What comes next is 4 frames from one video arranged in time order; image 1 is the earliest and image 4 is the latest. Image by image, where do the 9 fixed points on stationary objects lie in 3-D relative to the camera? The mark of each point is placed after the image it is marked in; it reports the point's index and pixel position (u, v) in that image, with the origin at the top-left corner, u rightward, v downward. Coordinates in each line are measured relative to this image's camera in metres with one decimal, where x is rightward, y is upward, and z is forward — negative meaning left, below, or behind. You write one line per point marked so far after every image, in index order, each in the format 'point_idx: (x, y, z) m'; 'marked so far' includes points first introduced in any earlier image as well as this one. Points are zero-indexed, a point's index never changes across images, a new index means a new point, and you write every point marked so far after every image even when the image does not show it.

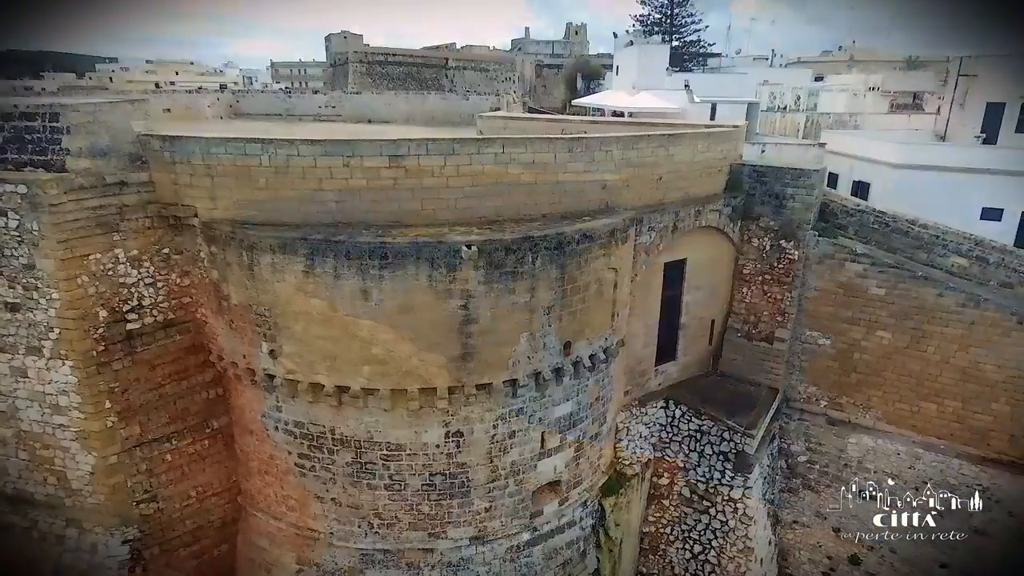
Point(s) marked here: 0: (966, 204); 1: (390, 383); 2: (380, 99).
0: (+8.1, +1.5, +11.1) m
1: (-1.3, -1.0, +6.5) m
2: (-3.5, +4.9, +16.3) m
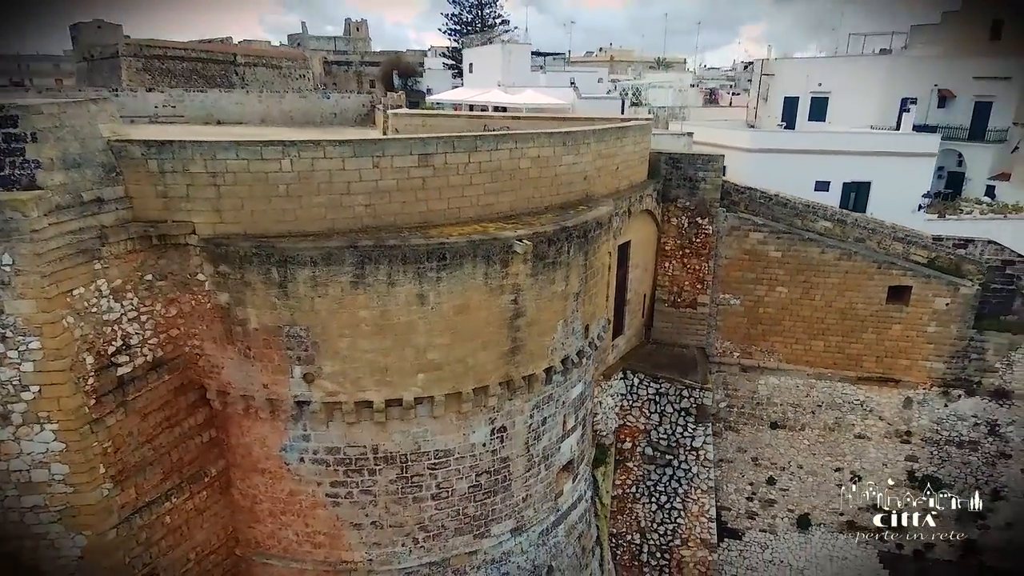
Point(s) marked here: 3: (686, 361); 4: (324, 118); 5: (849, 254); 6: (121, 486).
0: (+6.4, +2.4, +13.7) m
1: (-0.7, -1.0, +6.4) m
2: (-6.6, +4.5, +14.7) m
3: (+2.9, -1.3, +10.6) m
4: (-5.0, +4.5, +16.5) m
5: (+5.6, +0.6, +10.5) m
6: (-3.6, -1.8, +5.7) m
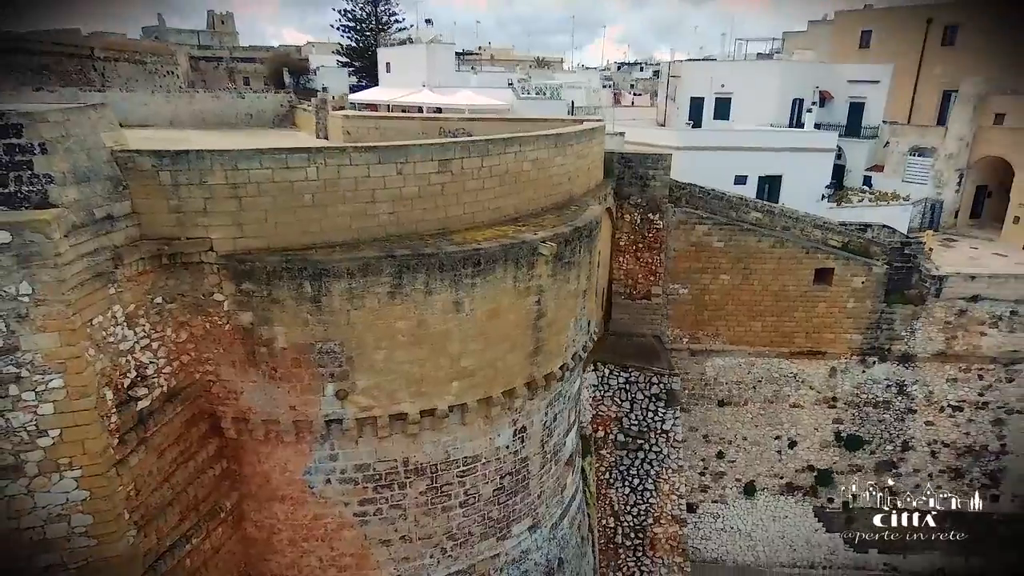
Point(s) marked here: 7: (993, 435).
0: (+5.0, +2.7, +14.8) m
1: (-0.4, -1.1, +6.3) m
2: (-8.0, +4.1, +13.3) m
3: (+2.4, -1.1, +11.2) m
4: (-6.7, +4.2, +15.4) m
5: (+5.0, +0.8, +11.6) m
6: (-3.0, -2.0, +5.2) m
7: (+9.6, -2.9, +12.5) m
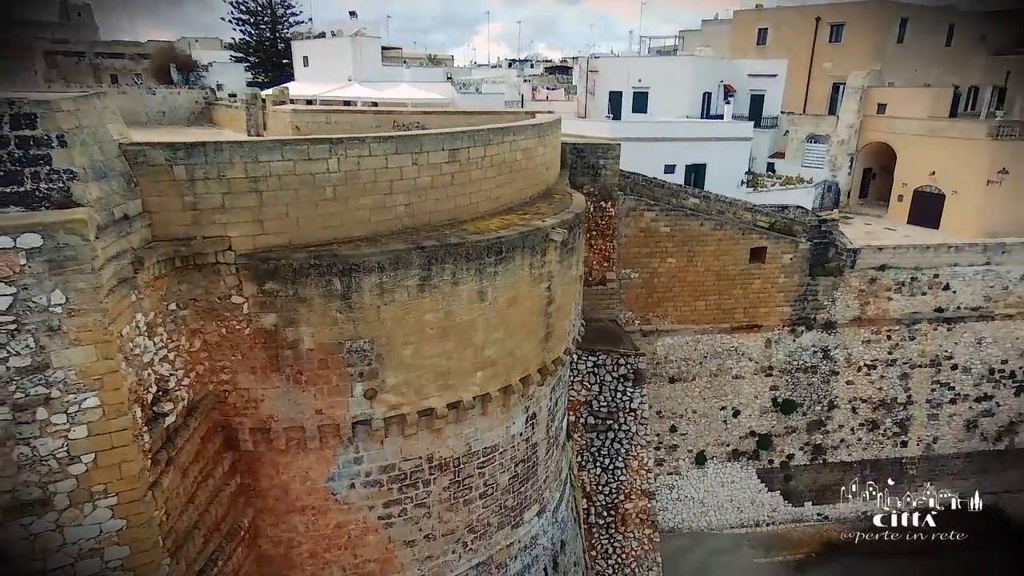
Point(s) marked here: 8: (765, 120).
0: (+3.5, +3.1, +15.6) m
1: (-0.1, -1.0, +6.3) m
2: (-9.2, +3.7, +11.9) m
3: (+1.8, -0.9, +11.6) m
4: (-8.2, +3.9, +14.2) m
5: (+4.1, +1.2, +12.4) m
6: (-2.5, -2.1, +4.8) m
7: (+8.7, -2.2, +14.1) m
8: (+7.9, +5.3, +19.7) m
